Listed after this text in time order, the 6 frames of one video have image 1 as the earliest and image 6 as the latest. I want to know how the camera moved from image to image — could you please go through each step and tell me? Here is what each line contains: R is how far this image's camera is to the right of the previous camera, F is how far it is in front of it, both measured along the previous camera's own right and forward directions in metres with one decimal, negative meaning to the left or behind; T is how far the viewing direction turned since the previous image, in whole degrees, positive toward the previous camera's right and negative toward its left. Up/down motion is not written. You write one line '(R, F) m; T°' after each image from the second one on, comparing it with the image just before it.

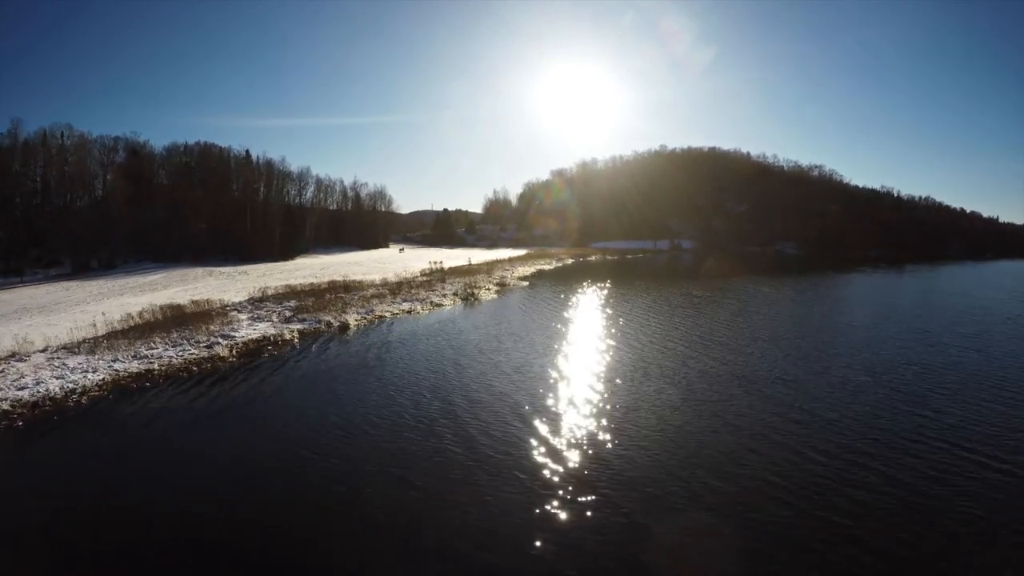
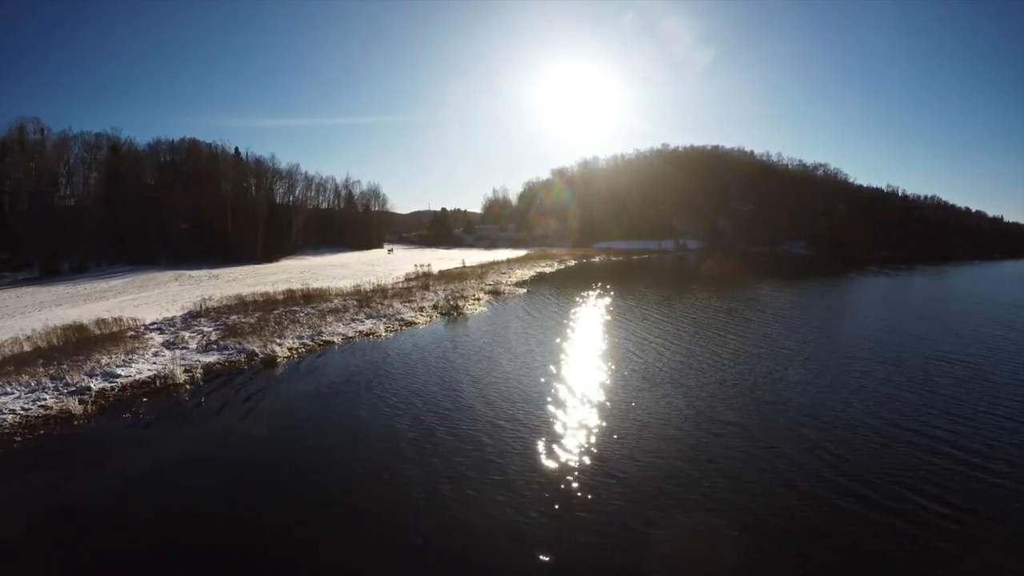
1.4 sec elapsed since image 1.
(+0.1, +2.2) m; 0°
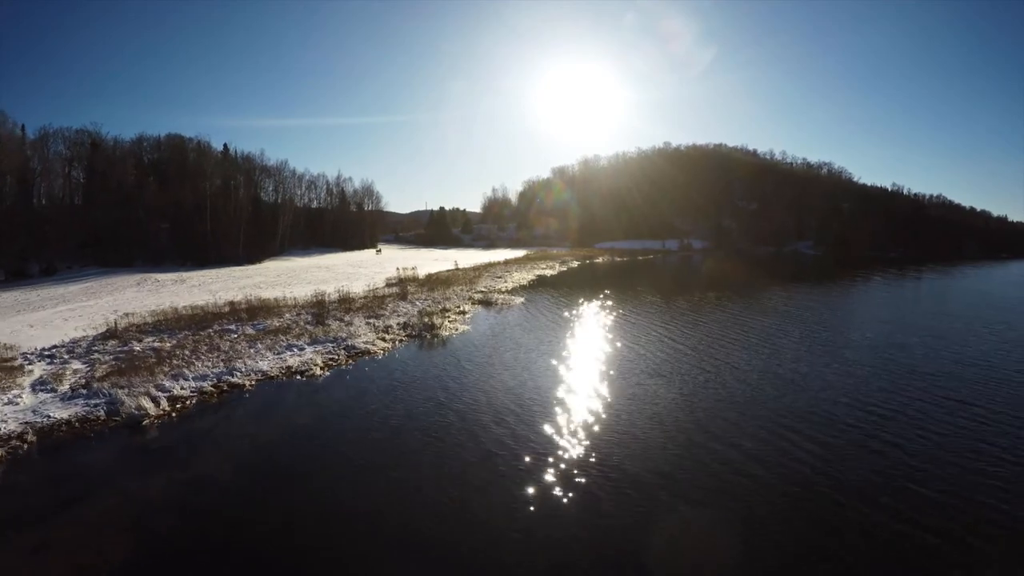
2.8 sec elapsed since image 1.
(+0.1, +2.0) m; 0°
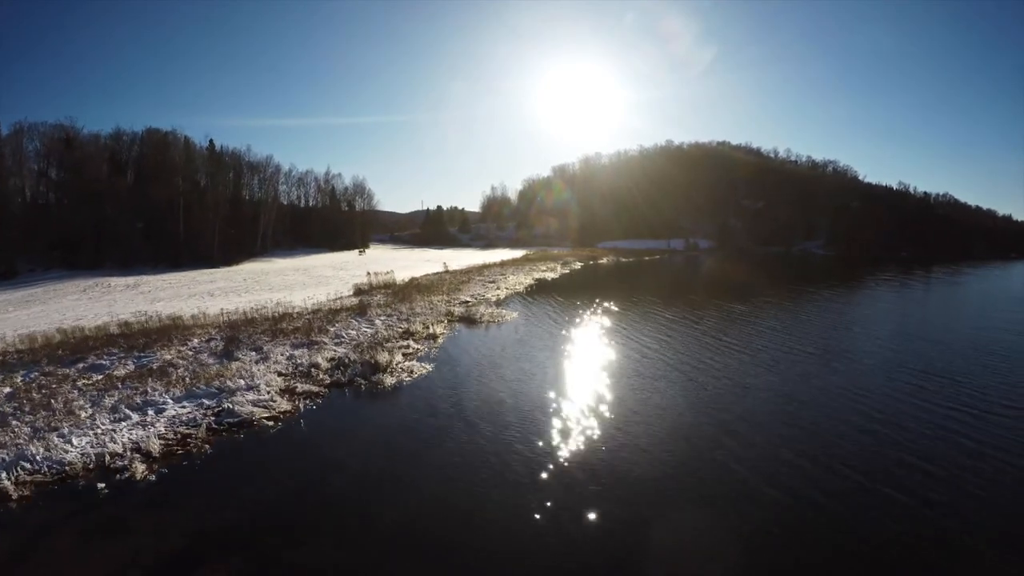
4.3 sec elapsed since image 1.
(+0.2, +2.2) m; 0°
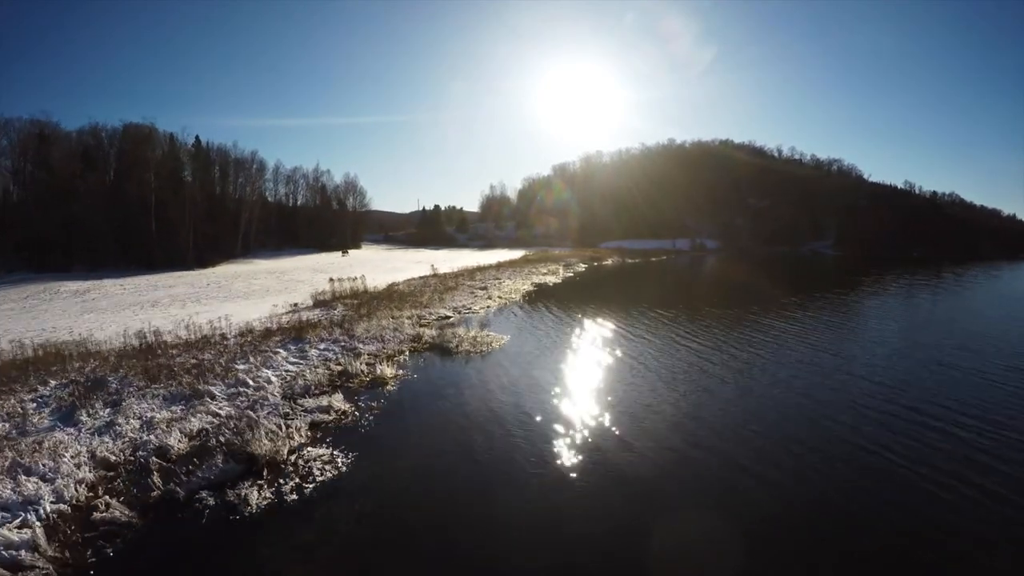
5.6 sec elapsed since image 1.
(+0.1, +2.0) m; 0°
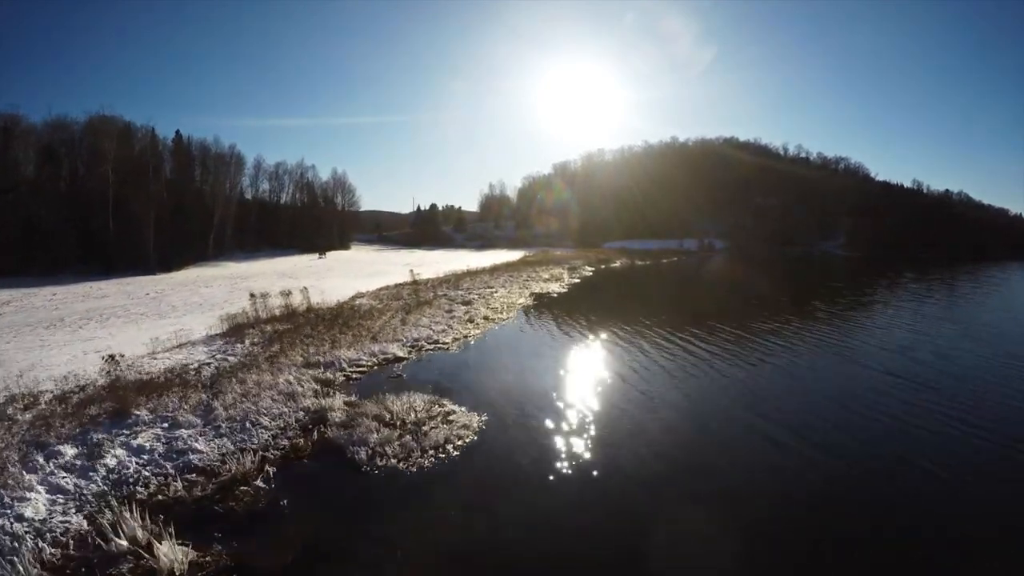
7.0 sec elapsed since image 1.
(+0.2, +2.5) m; 0°
